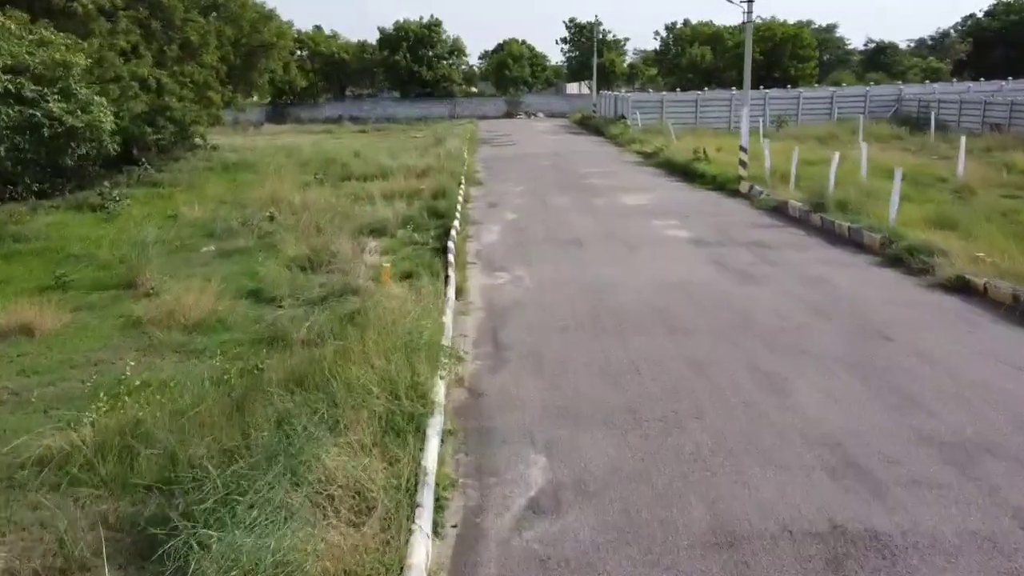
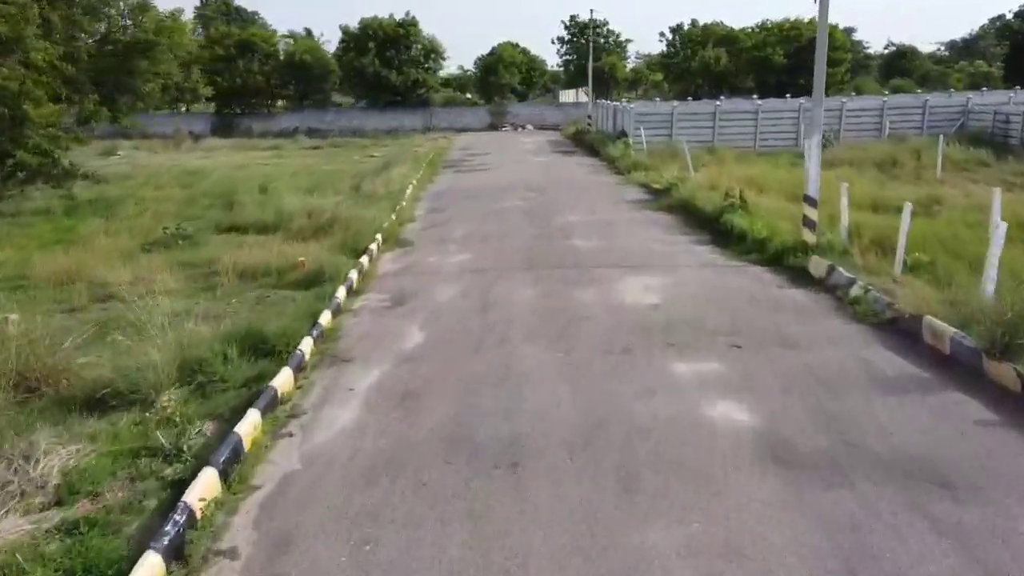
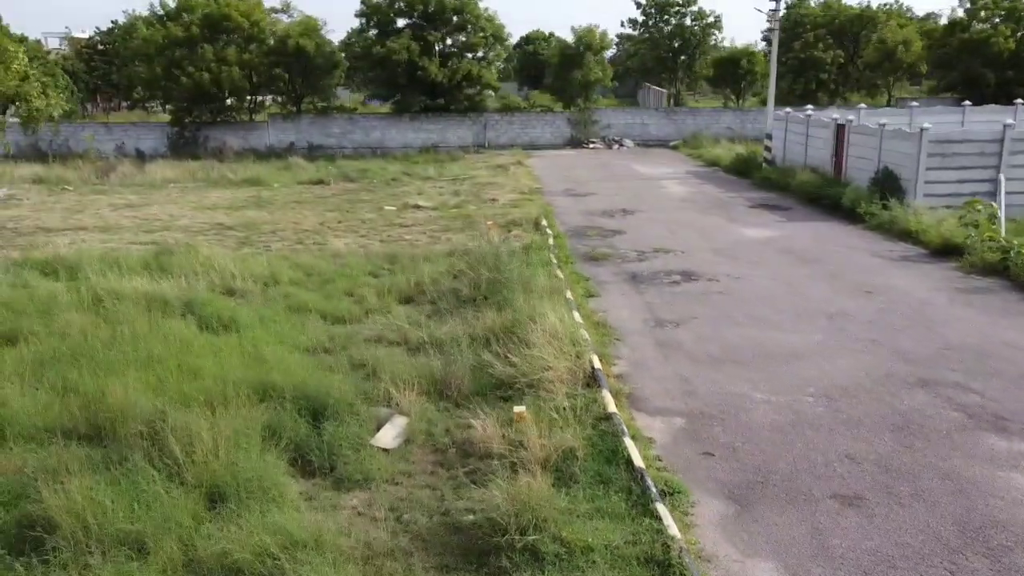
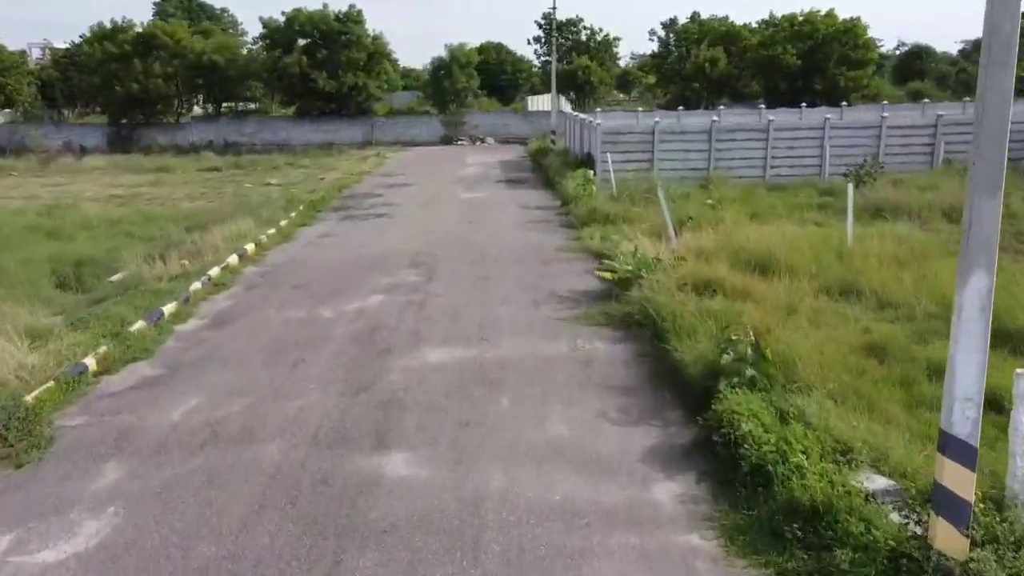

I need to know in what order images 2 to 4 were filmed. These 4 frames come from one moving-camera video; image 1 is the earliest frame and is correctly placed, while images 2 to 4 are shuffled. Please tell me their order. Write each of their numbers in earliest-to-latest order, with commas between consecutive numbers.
2, 4, 3
